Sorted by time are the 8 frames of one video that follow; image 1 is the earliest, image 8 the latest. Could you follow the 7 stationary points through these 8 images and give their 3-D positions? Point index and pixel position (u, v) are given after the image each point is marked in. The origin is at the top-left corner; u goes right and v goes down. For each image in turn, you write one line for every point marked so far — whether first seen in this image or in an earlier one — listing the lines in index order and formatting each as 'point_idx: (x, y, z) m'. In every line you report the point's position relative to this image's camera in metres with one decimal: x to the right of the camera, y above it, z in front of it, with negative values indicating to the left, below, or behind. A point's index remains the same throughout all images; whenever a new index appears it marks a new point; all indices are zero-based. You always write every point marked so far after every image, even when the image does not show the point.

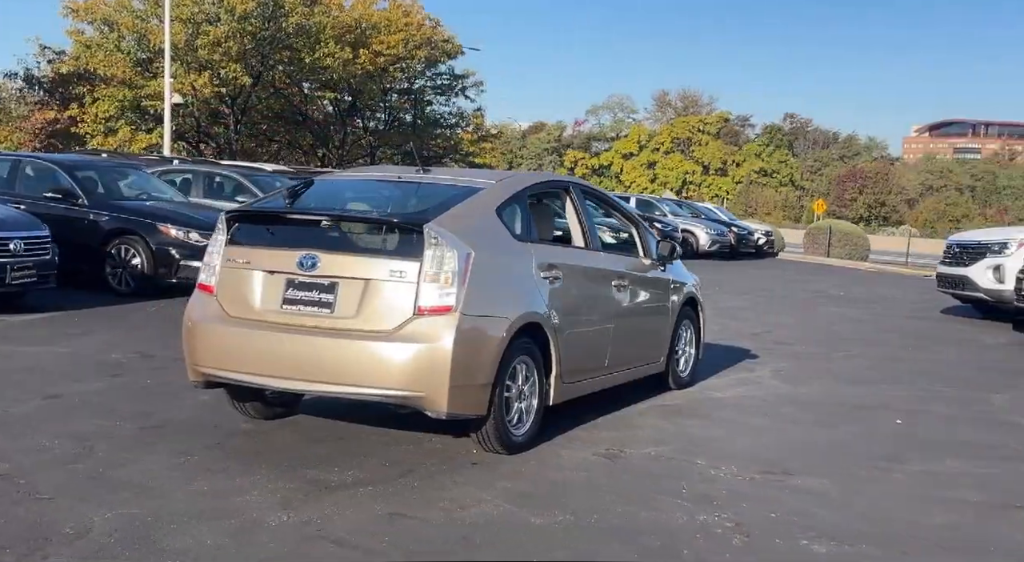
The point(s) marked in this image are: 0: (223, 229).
0: (-1.5, +0.3, +4.5) m
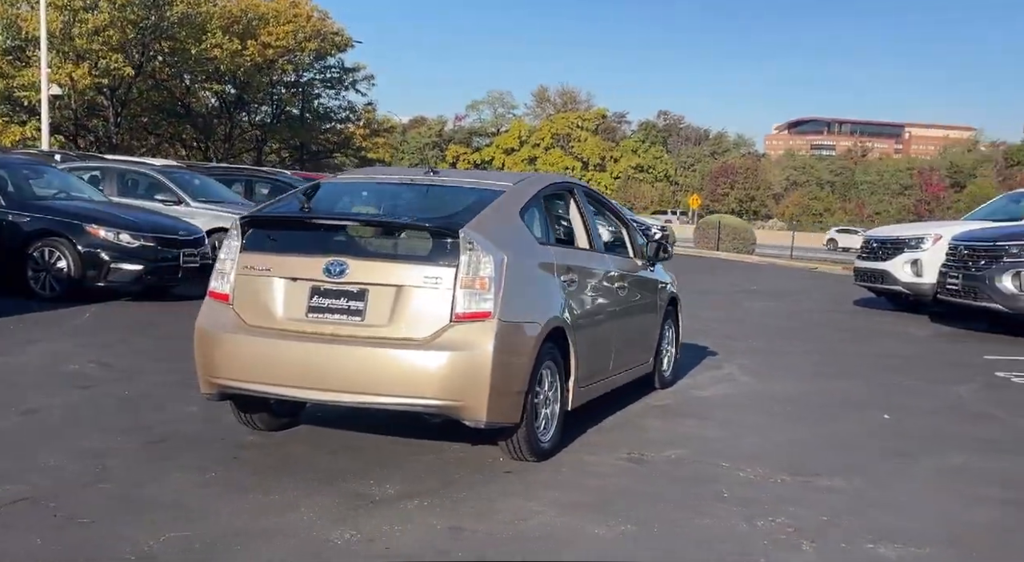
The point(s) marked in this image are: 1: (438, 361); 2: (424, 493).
0: (-1.4, +0.2, +4.3) m
1: (-0.3, -0.4, +3.8) m
2: (-0.4, -0.9, +3.7) m
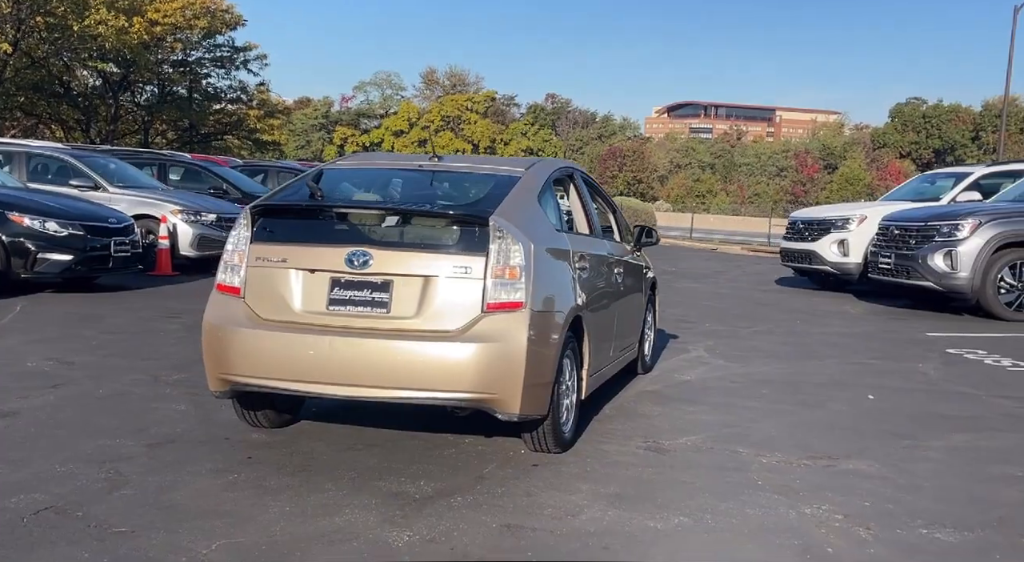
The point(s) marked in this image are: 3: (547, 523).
0: (-1.2, +0.3, +4.1) m
1: (-0.2, -0.3, +3.7) m
2: (-0.2, -0.9, +3.6) m
3: (+0.1, -0.9, +3.2) m
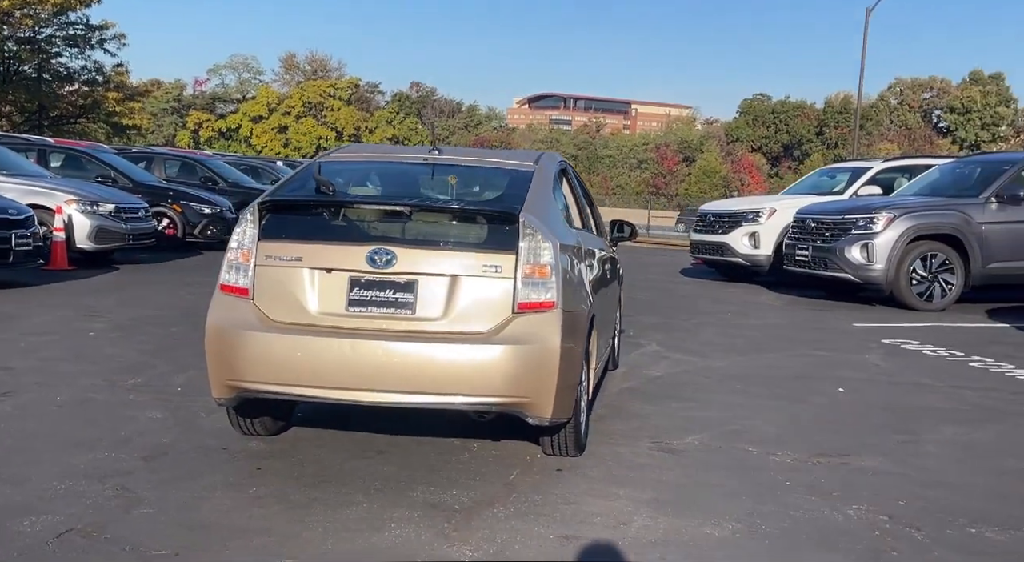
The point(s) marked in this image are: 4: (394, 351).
0: (-1.1, +0.3, +3.9) m
1: (0.0, -0.3, +3.6) m
2: (0.0, -0.9, +3.4) m
3: (+0.3, -0.9, +3.0) m
4: (-0.5, -0.3, +3.6) m
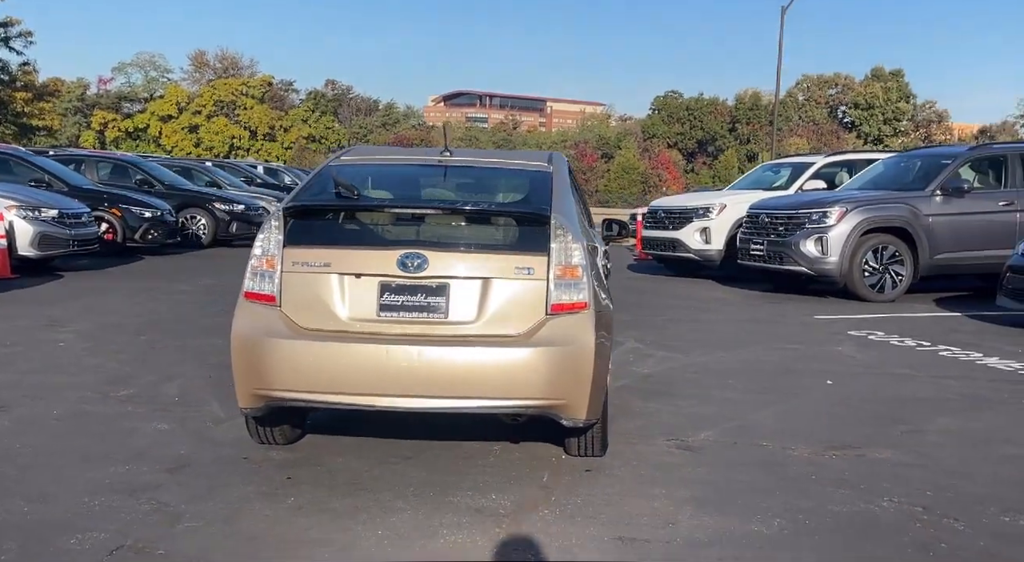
0: (-1.0, +0.2, +3.8) m
1: (+0.1, -0.3, +3.6) m
2: (+0.1, -0.9, +3.4) m
3: (+0.5, -0.9, +3.1) m
4: (-0.3, -0.3, +3.6) m
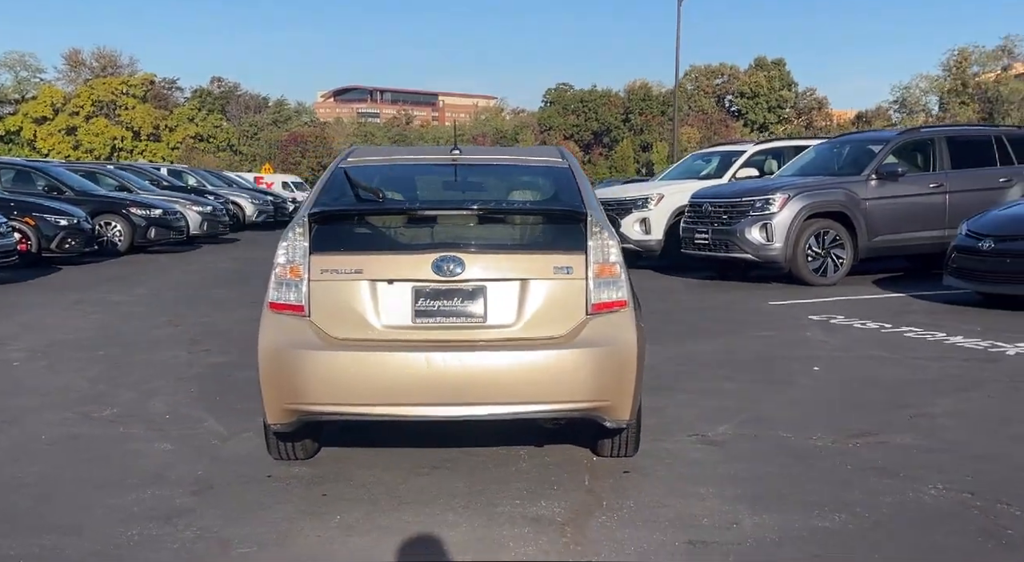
0: (-0.9, +0.2, +3.6) m
1: (+0.3, -0.3, +3.5) m
2: (+0.3, -0.9, +3.3) m
3: (+0.7, -0.9, +3.0) m
4: (-0.2, -0.3, +3.4) m
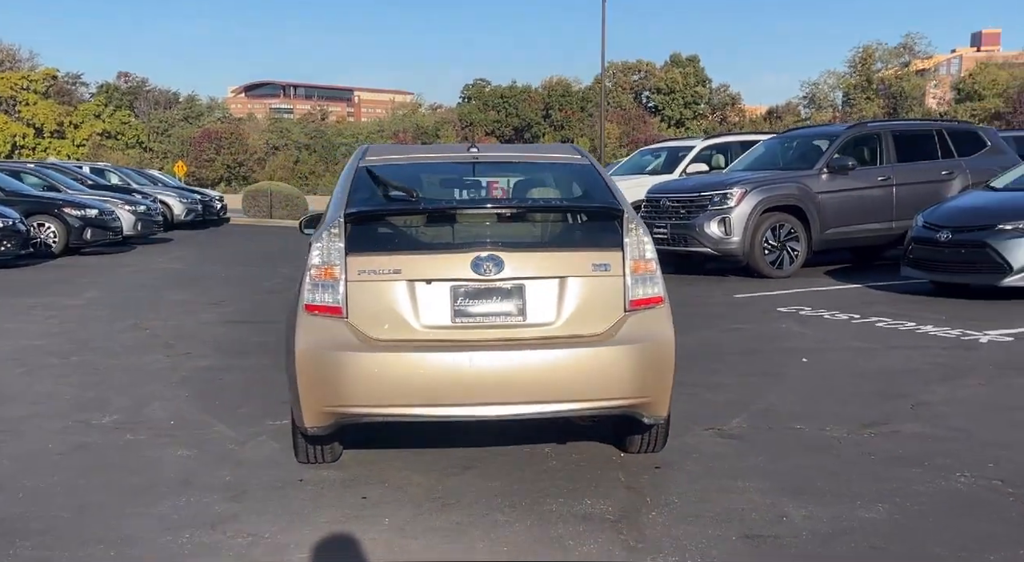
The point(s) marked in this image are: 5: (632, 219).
0: (-0.7, +0.2, +3.6) m
1: (+0.4, -0.3, +3.5) m
2: (+0.5, -0.9, +3.4) m
3: (+0.9, -0.9, +3.0) m
4: (0.0, -0.3, +3.4) m
5: (+0.5, +0.3, +3.7) m
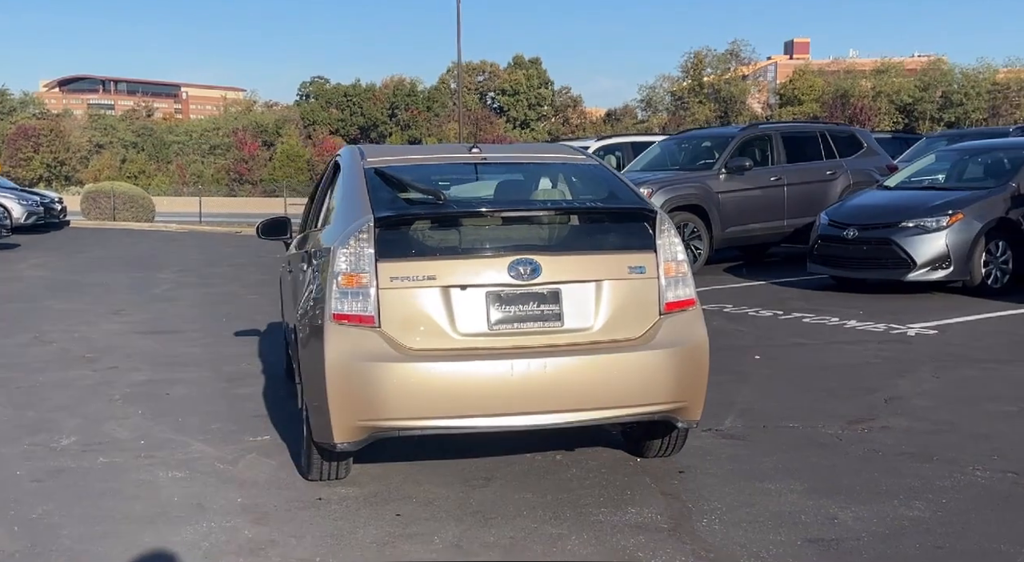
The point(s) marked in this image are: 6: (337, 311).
0: (-0.6, +0.2, +3.4) m
1: (+0.6, -0.3, +3.5) m
2: (+0.7, -0.9, +3.3) m
3: (+1.1, -0.9, +3.1) m
4: (+0.1, -0.3, +3.3) m
5: (+0.6, +0.2, +3.7) m
6: (-0.7, -0.1, +3.4) m
